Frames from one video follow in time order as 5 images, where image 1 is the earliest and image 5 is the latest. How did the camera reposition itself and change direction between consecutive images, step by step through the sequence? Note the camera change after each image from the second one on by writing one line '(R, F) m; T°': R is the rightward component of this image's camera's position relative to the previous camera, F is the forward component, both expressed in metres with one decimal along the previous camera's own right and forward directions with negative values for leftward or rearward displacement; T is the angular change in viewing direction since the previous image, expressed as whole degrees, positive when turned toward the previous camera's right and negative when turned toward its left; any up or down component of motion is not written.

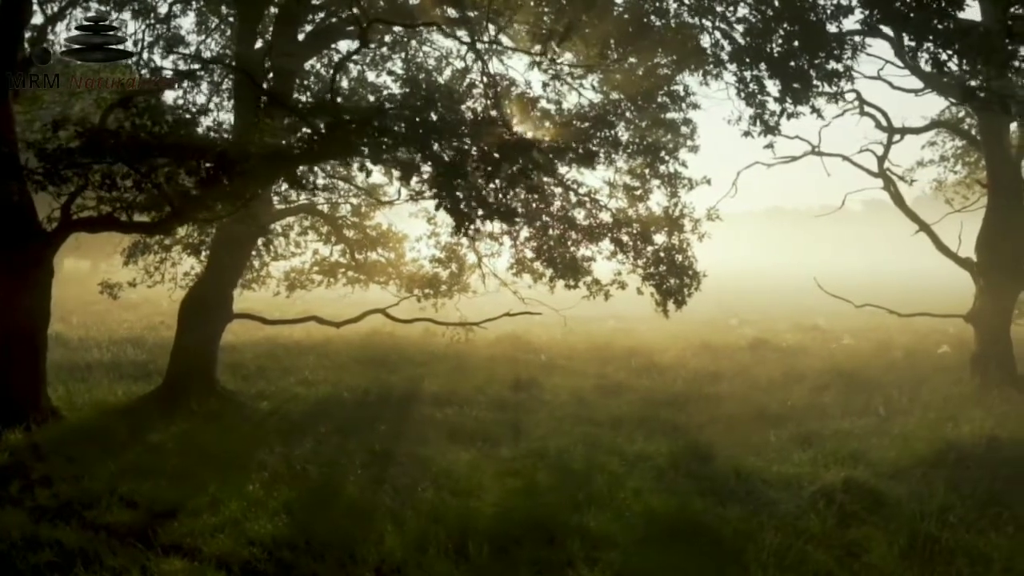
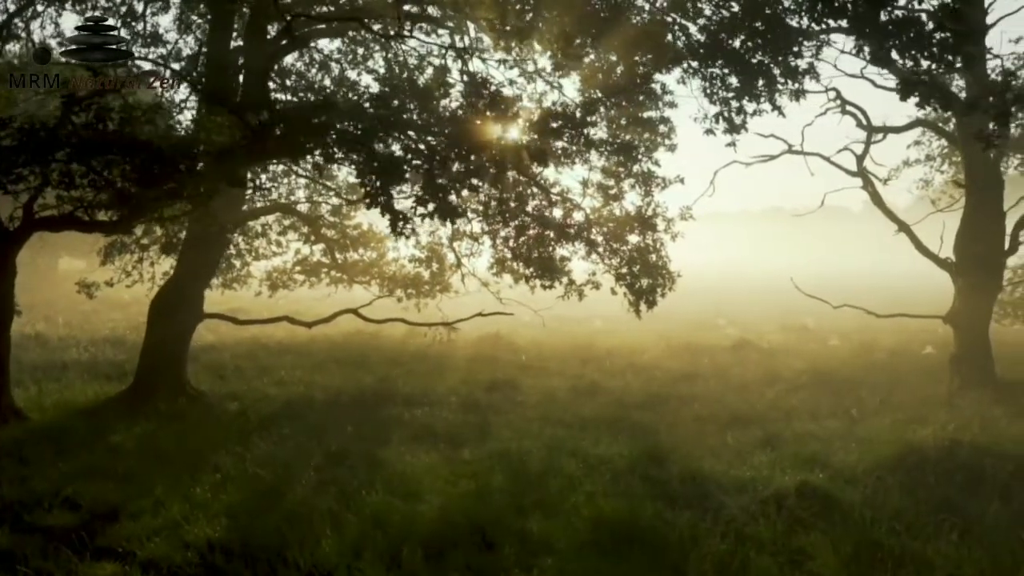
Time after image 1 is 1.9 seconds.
(+0.6, +0.1) m; 0°
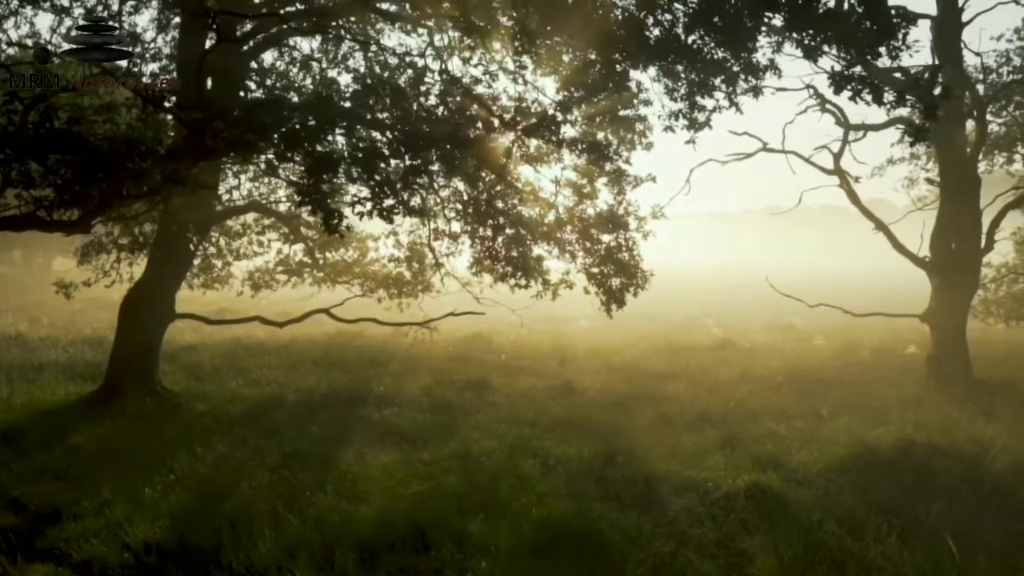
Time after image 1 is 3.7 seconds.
(+0.6, +0.1) m; 0°
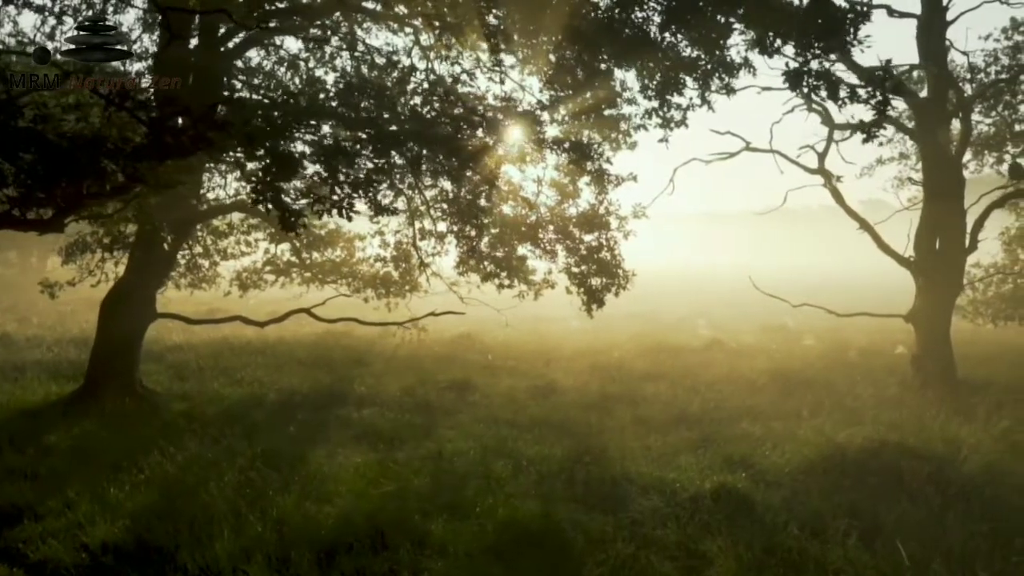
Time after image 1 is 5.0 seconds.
(+0.4, +0.1) m; 0°
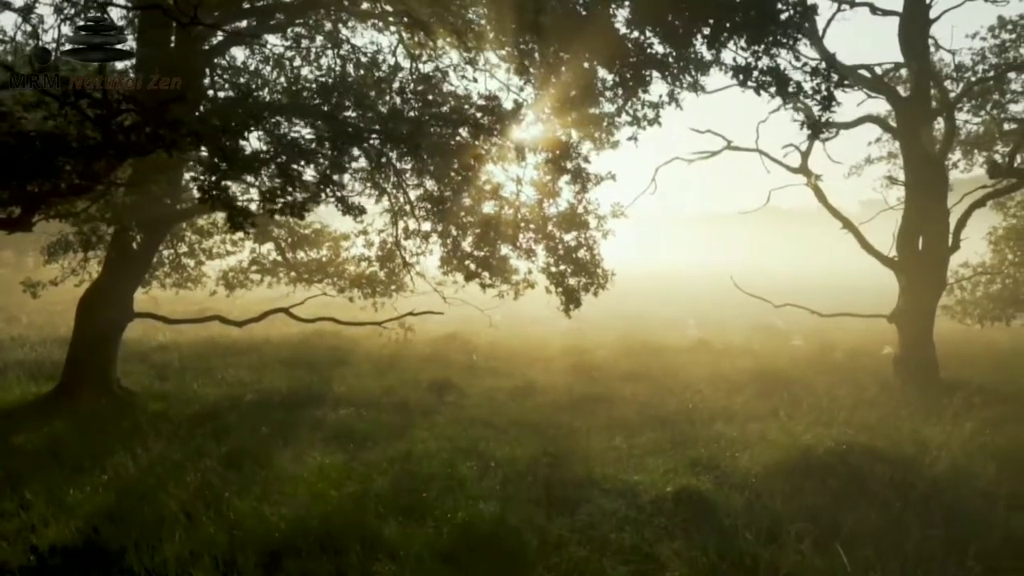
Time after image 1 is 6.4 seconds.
(+0.4, +0.1) m; 0°
